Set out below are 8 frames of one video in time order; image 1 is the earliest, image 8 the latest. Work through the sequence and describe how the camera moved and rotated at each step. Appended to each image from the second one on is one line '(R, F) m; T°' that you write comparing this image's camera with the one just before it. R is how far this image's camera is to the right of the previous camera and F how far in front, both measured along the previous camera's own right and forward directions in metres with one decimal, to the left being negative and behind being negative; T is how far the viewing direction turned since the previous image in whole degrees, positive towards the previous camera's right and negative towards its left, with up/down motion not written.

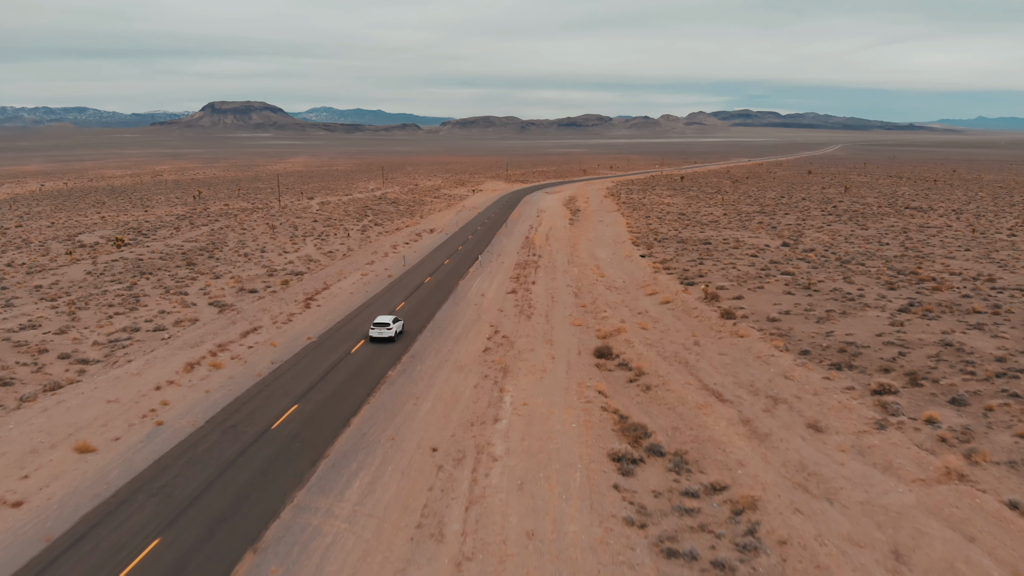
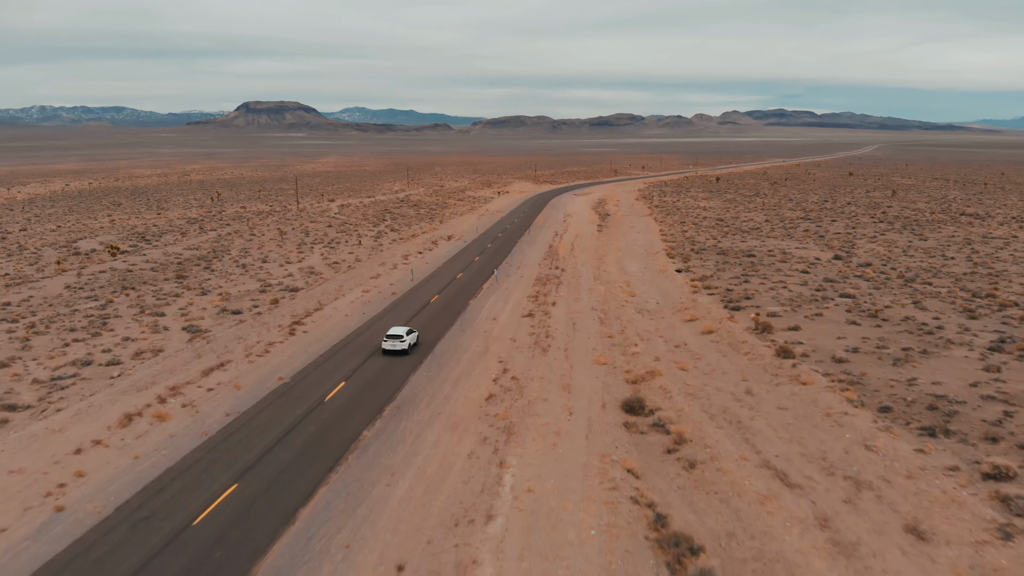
(+0.5, +4.0) m; -2°
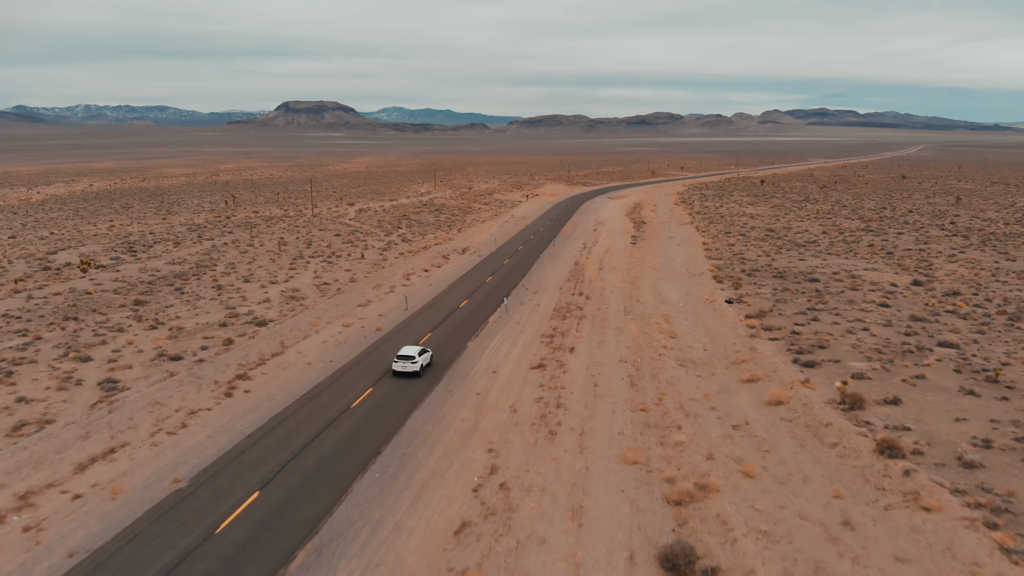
(+0.8, +5.8) m; -2°
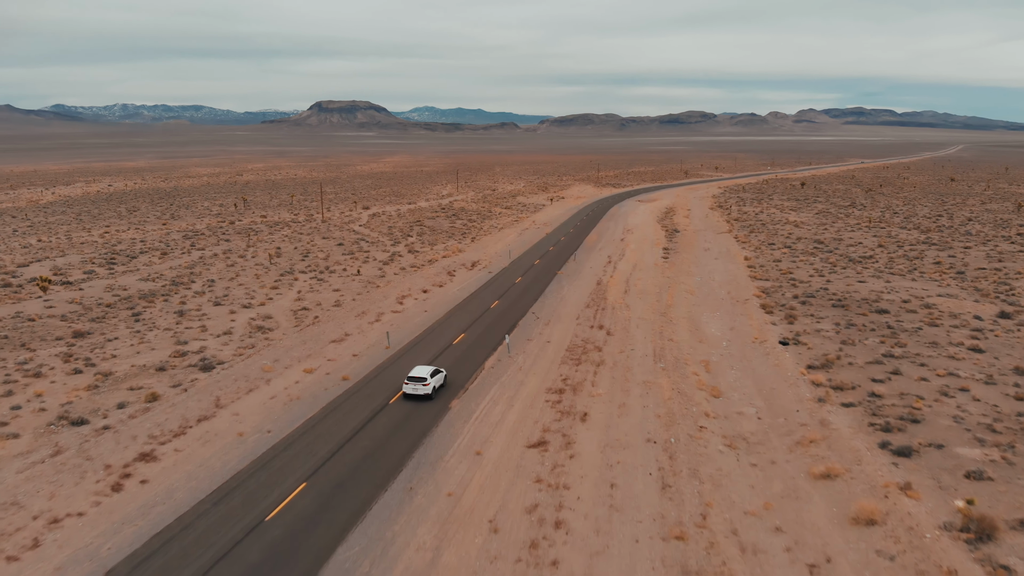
(+0.7, +5.1) m; -2°
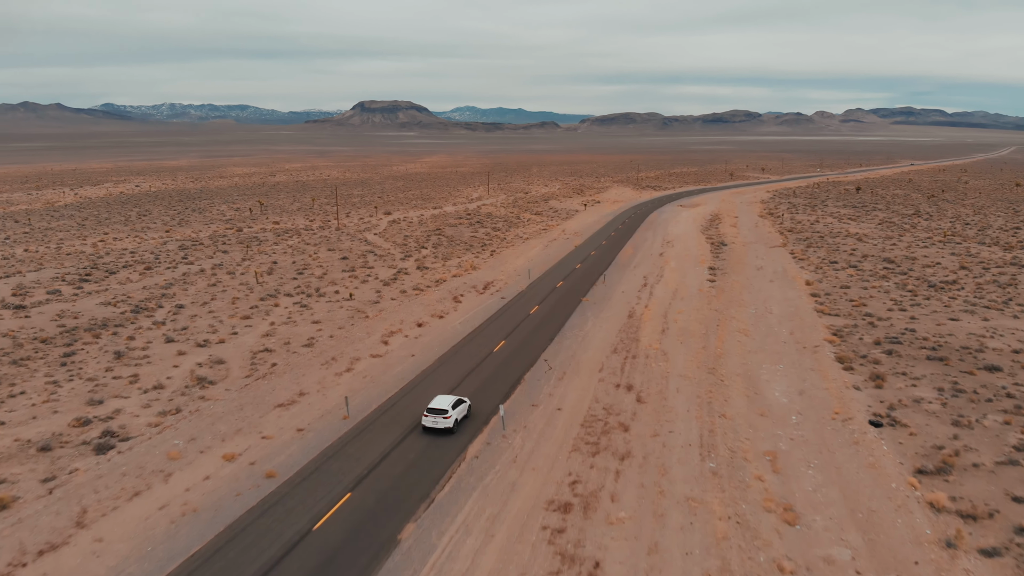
(+0.9, +5.7) m; -3°
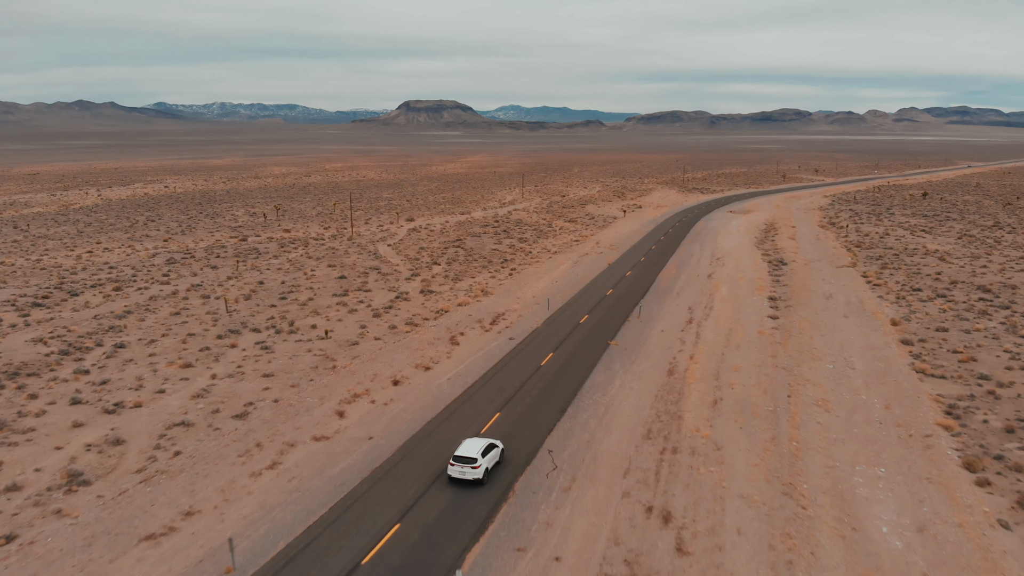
(+1.0, +6.2) m; -3°
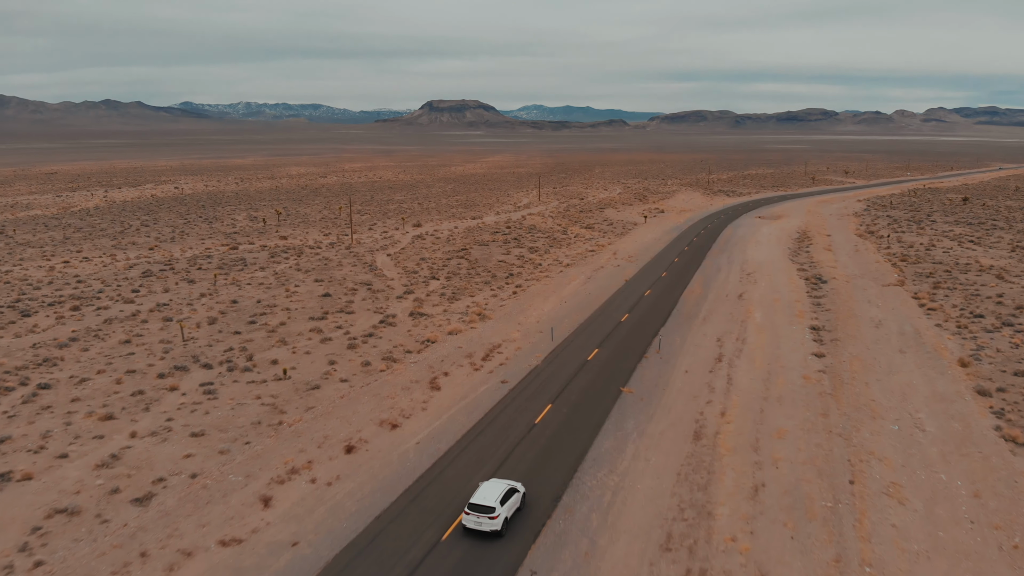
(+0.8, +4.2) m; -2°
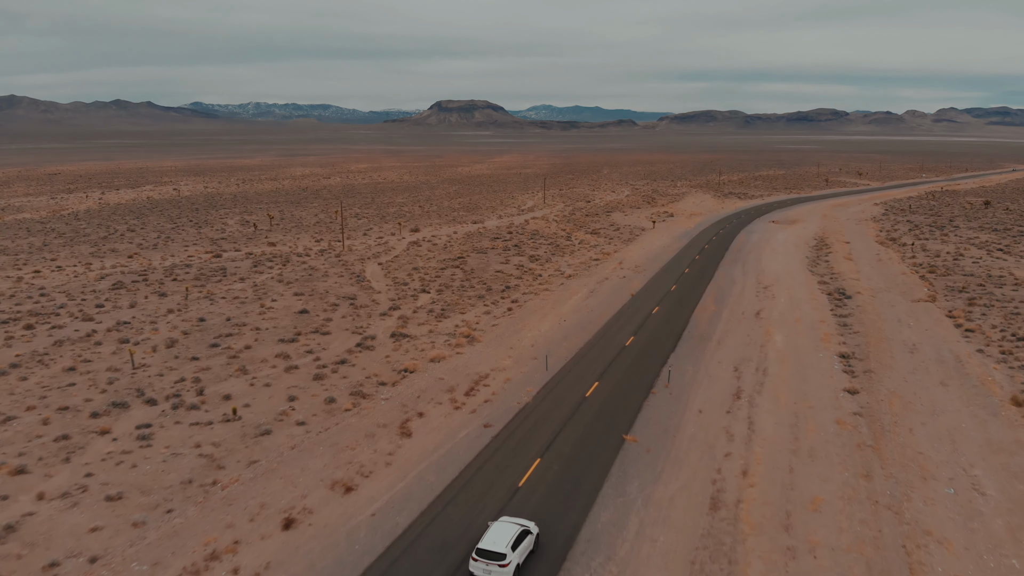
(+0.5, +3.0) m; -1°
